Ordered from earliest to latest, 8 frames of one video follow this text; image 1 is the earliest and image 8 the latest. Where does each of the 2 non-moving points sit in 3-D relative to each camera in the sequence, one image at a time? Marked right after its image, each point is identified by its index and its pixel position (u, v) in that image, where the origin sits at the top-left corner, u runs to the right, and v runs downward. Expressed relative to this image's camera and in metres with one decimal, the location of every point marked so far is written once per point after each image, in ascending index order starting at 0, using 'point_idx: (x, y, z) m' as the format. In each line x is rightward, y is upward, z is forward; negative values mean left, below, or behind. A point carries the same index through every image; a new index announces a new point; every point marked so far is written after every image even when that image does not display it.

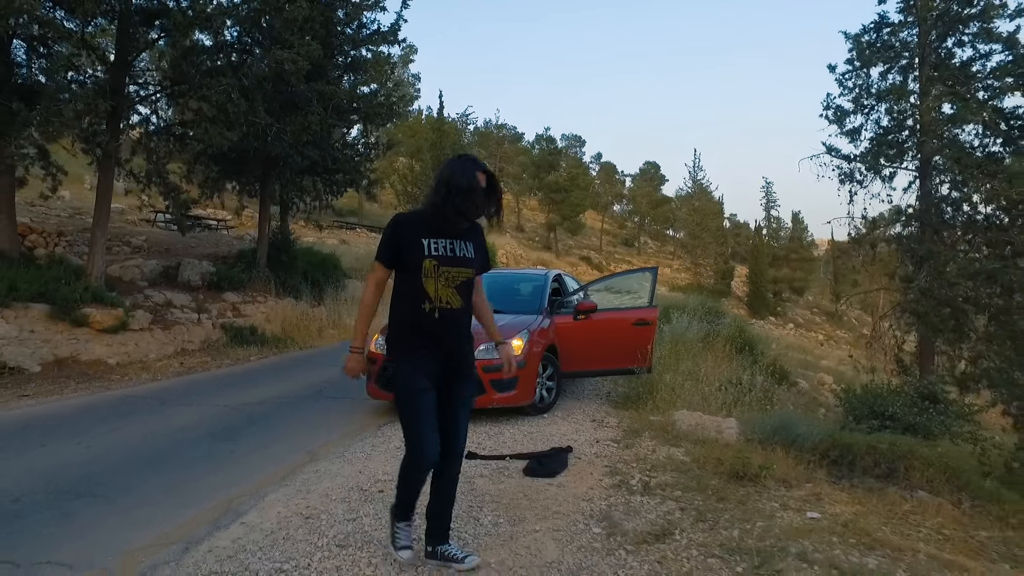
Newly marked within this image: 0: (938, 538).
0: (+2.2, -1.3, +3.4) m
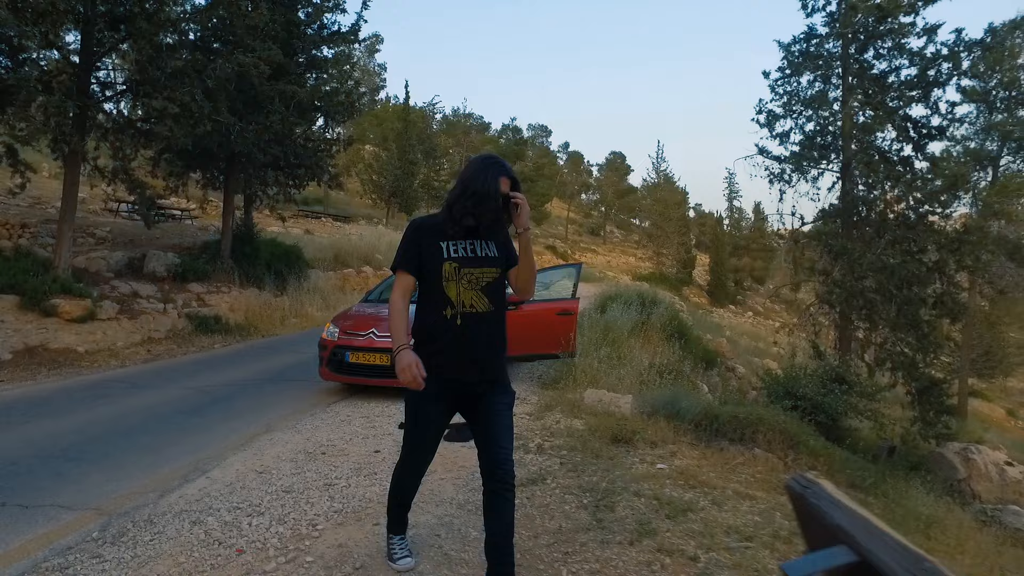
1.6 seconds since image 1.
0: (+1.6, -1.3, +4.5) m
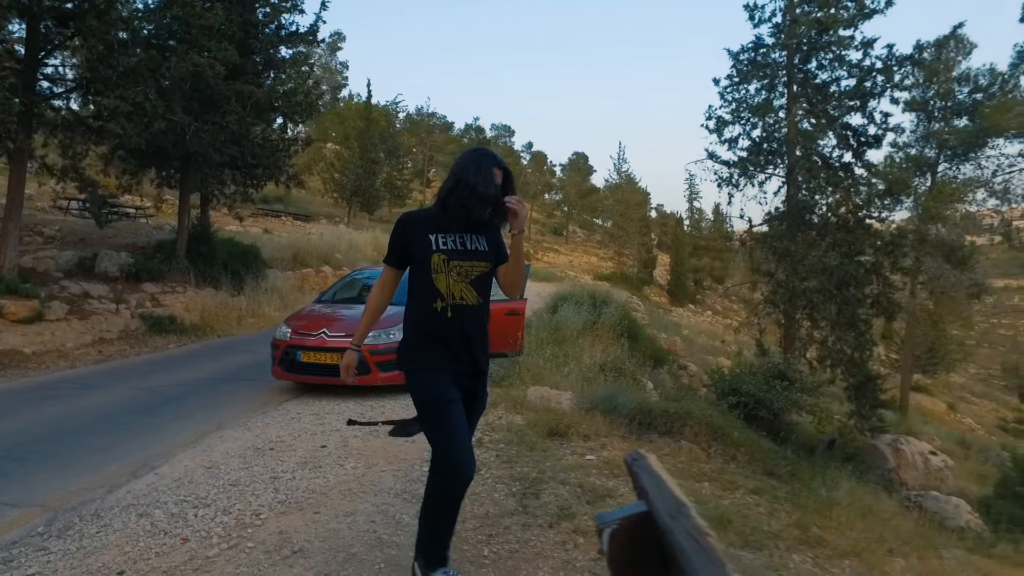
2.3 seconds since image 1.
0: (+1.2, -1.3, +4.8) m
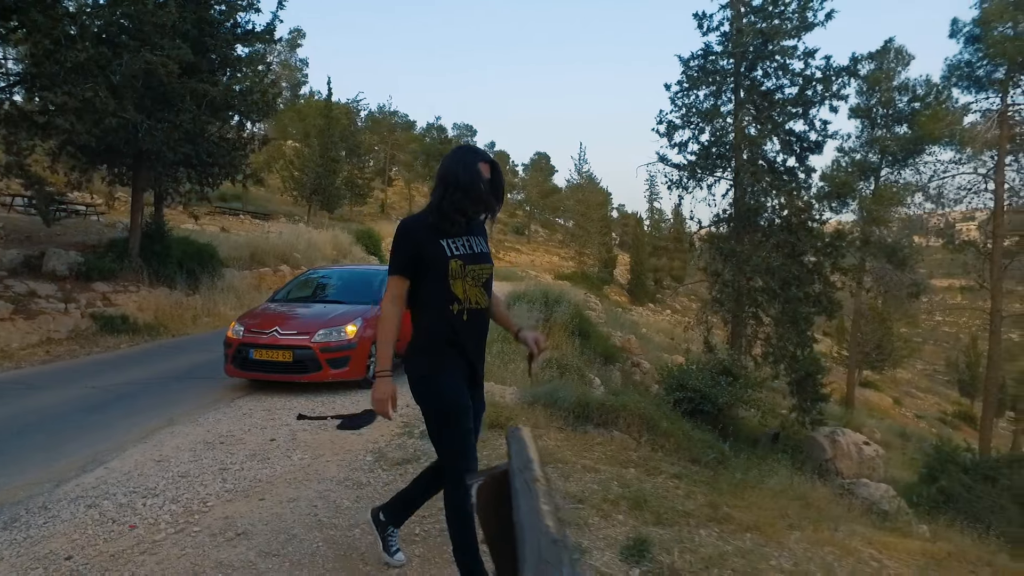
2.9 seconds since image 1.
0: (+0.7, -1.3, +5.2) m
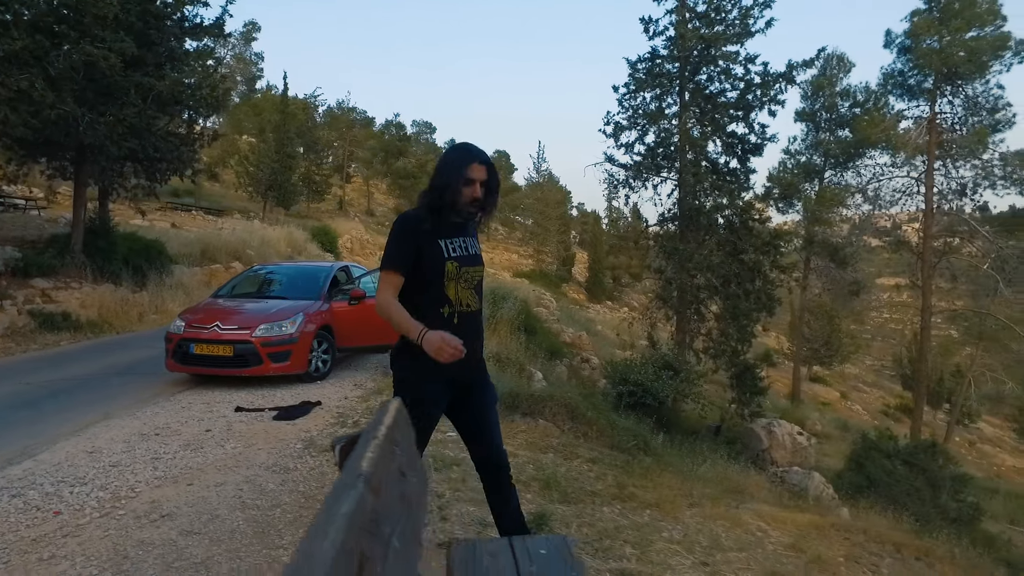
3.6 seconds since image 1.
0: (+0.1, -1.3, +5.5) m
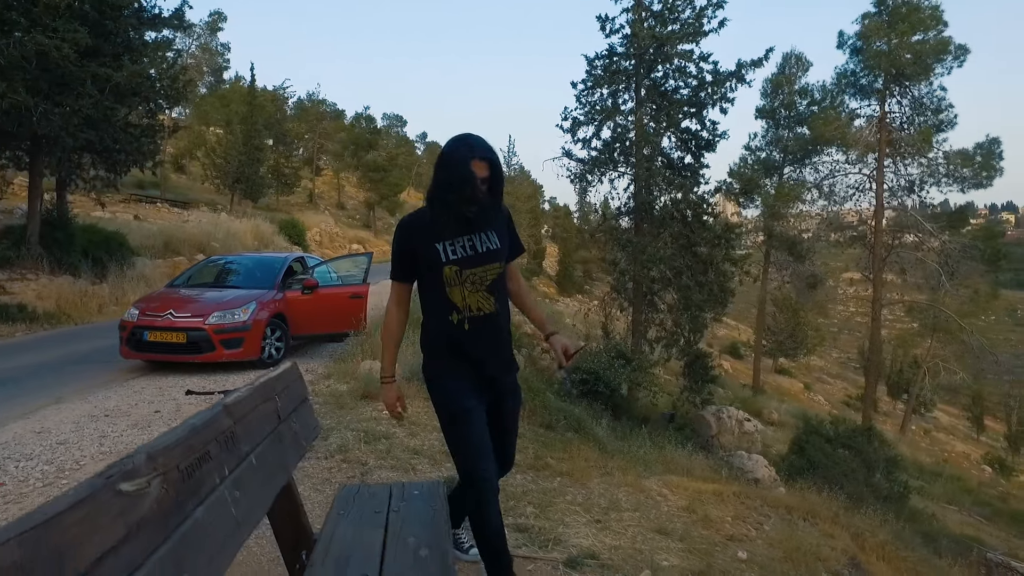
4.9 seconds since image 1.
0: (-0.5, -1.2, +5.9) m
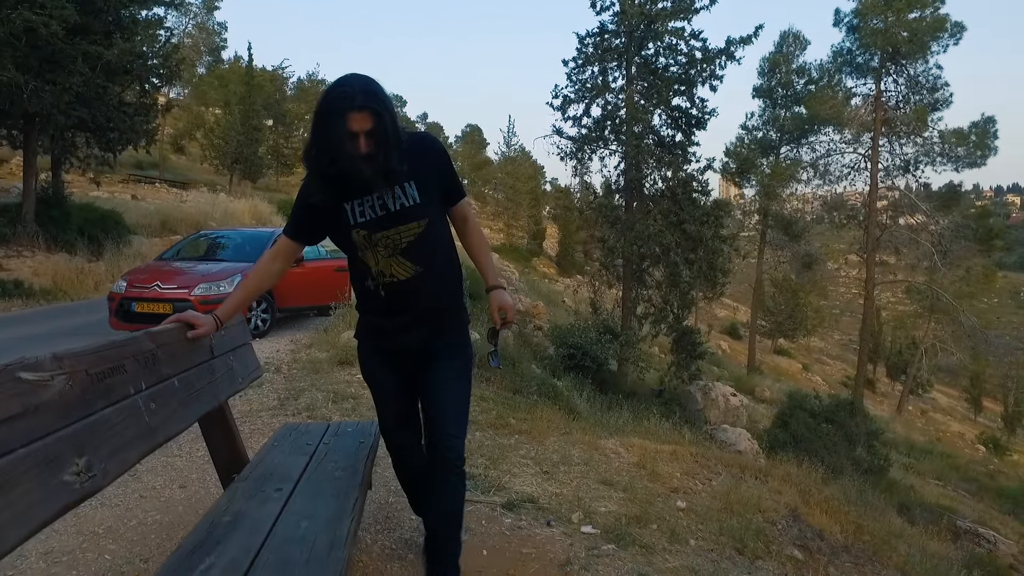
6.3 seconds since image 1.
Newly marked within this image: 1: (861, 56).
0: (-0.8, -0.9, +6.1) m
1: (+10.4, +7.0, +20.1) m
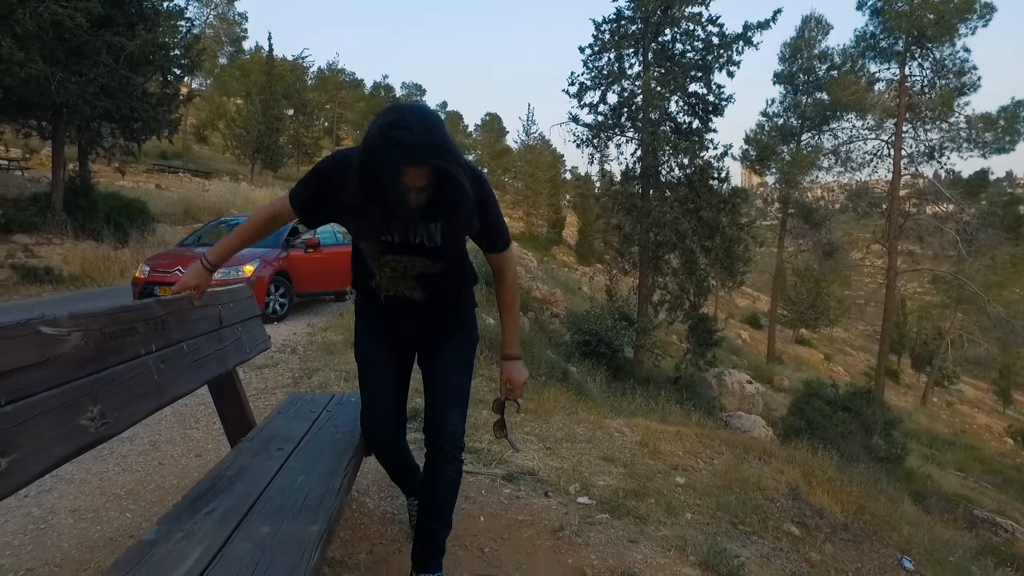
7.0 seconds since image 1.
0: (-0.7, -0.7, +6.3) m
1: (+10.9, +7.3, +19.8) m
